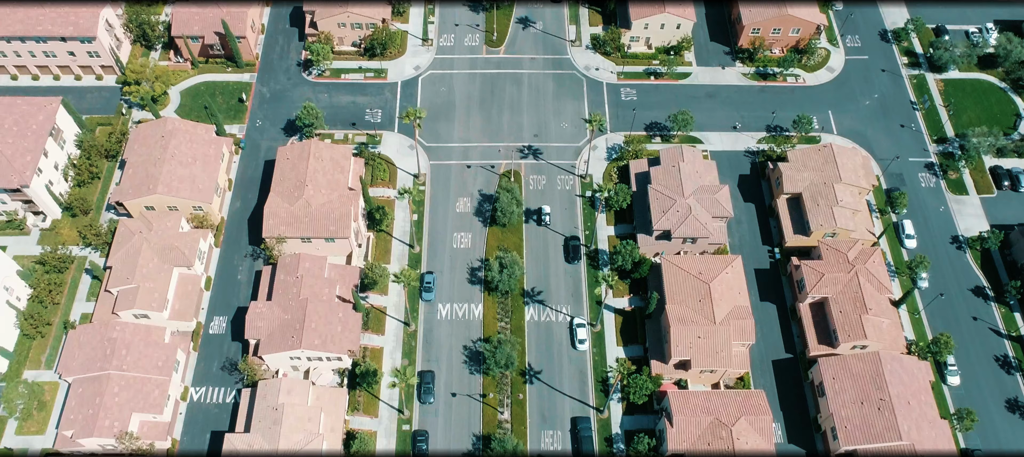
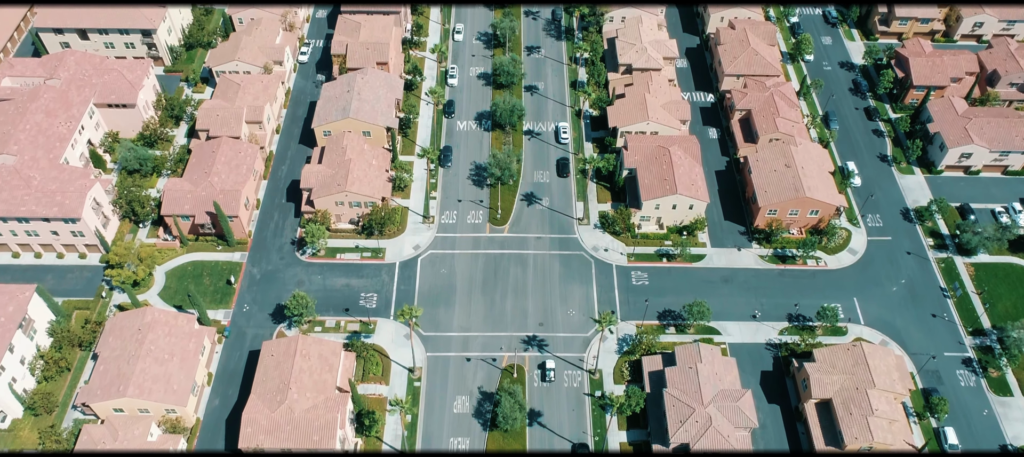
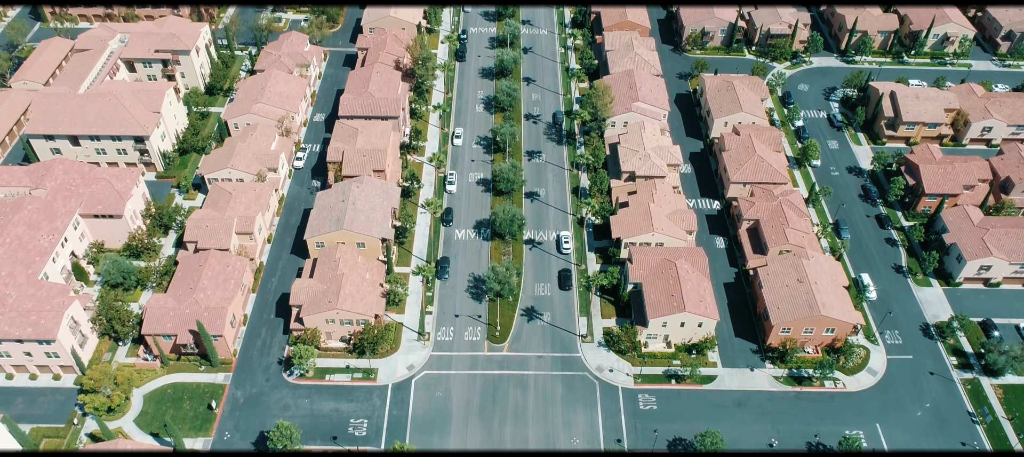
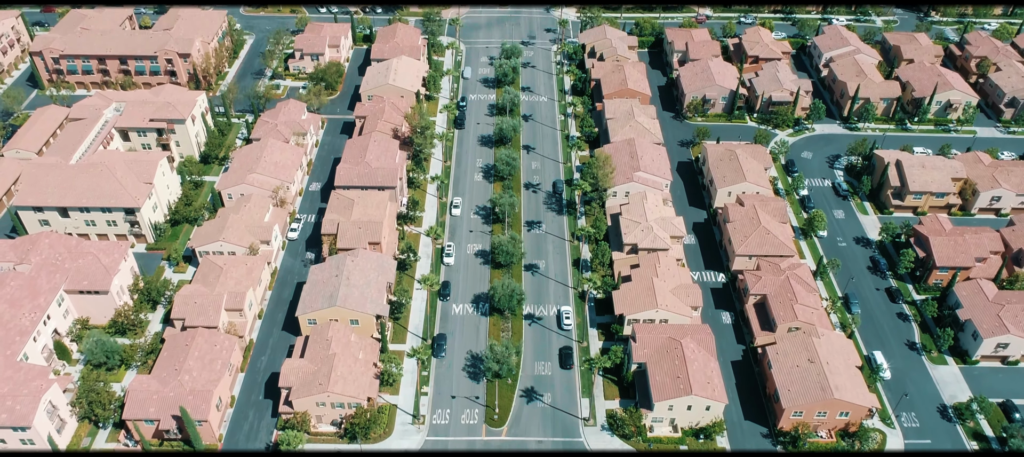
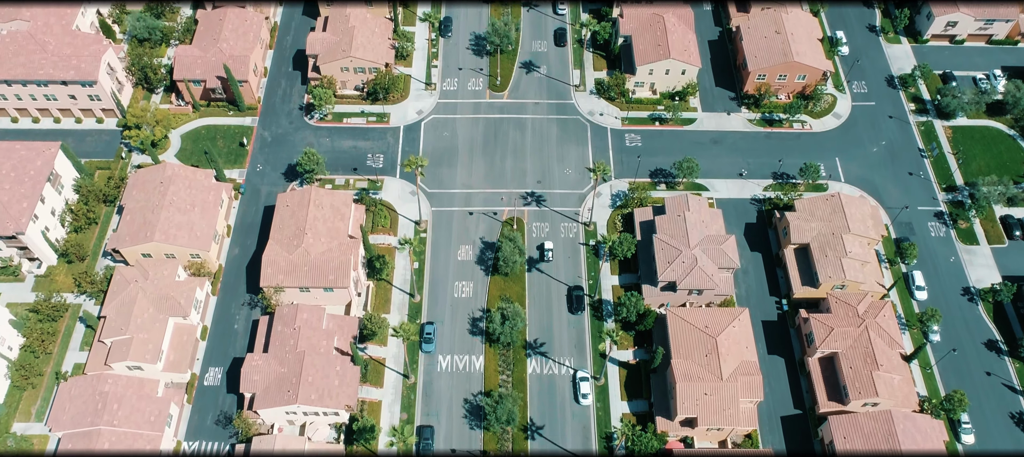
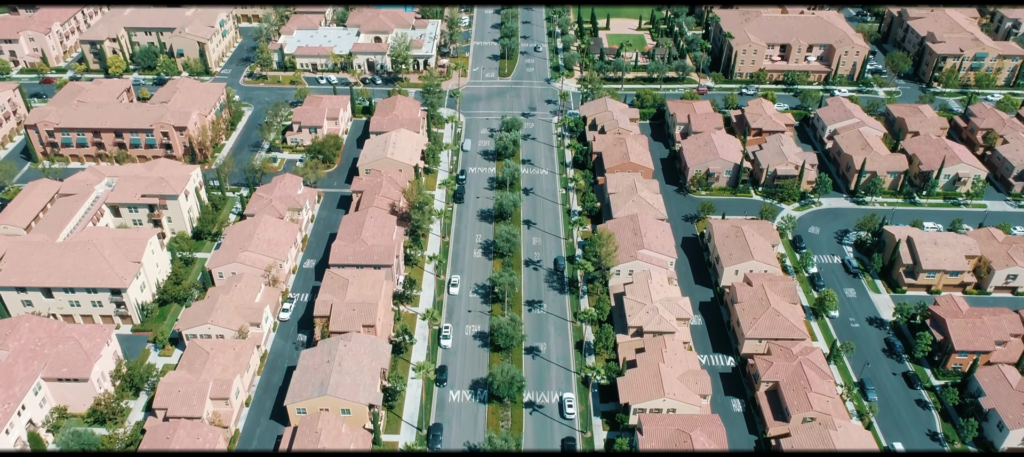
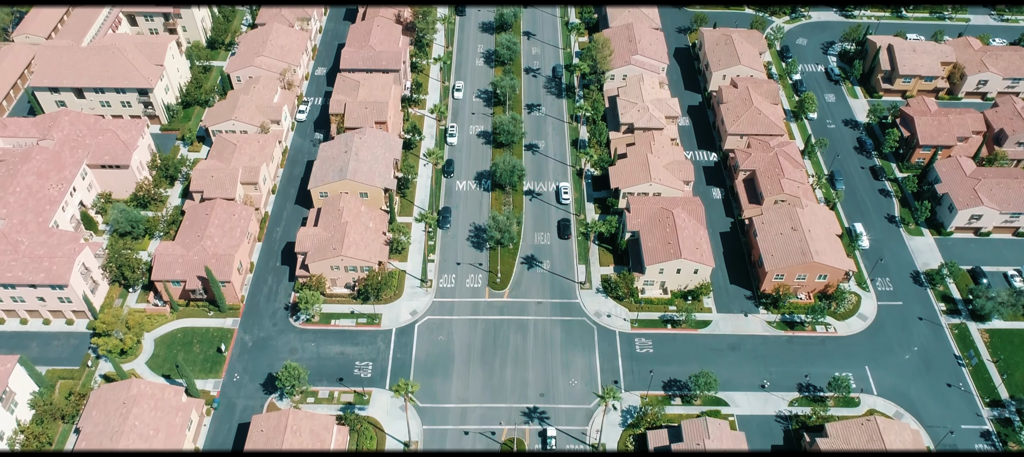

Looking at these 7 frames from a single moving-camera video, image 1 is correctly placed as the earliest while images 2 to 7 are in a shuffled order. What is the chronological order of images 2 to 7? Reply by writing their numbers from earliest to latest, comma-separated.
5, 2, 7, 3, 4, 6
